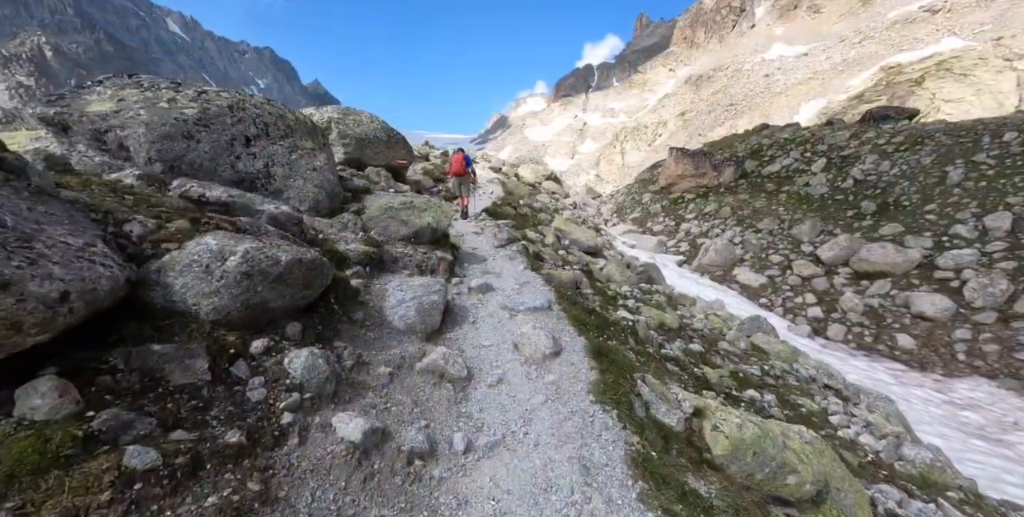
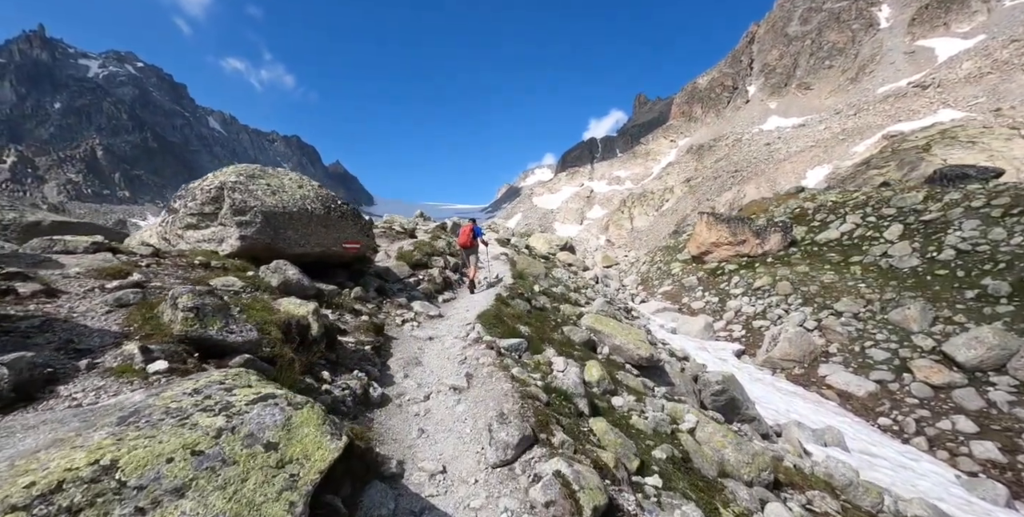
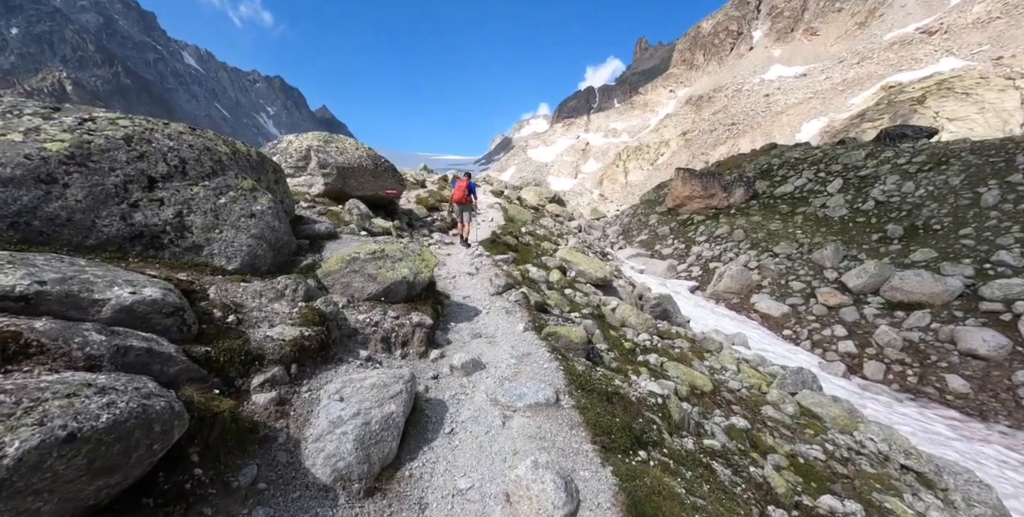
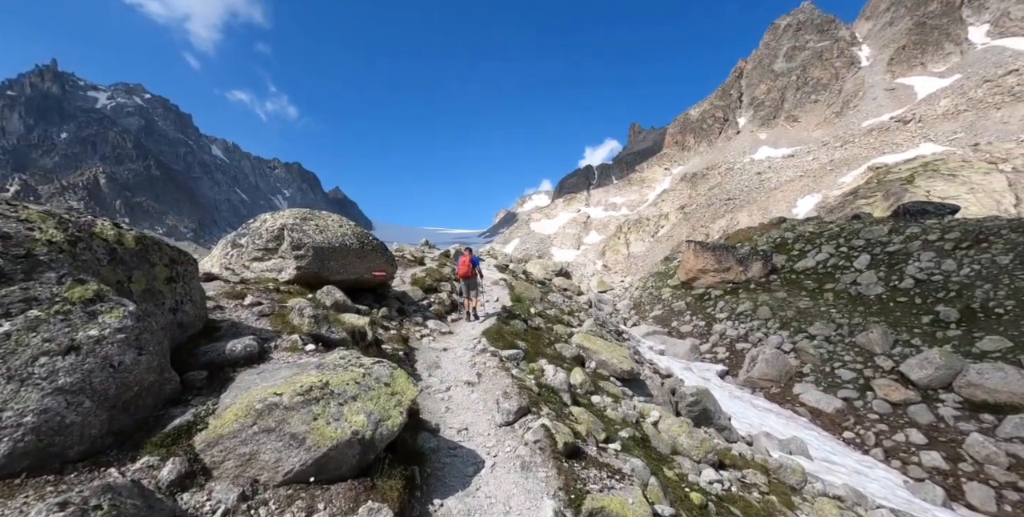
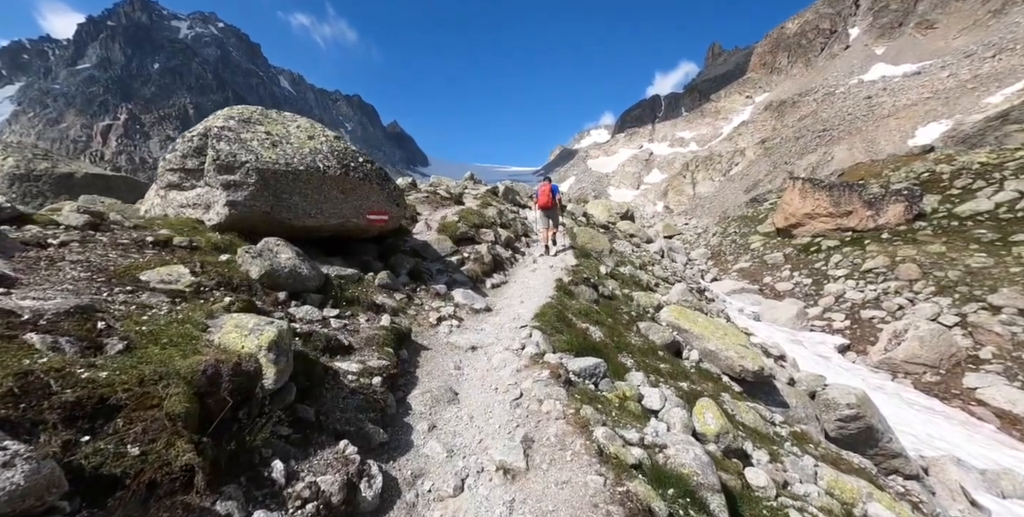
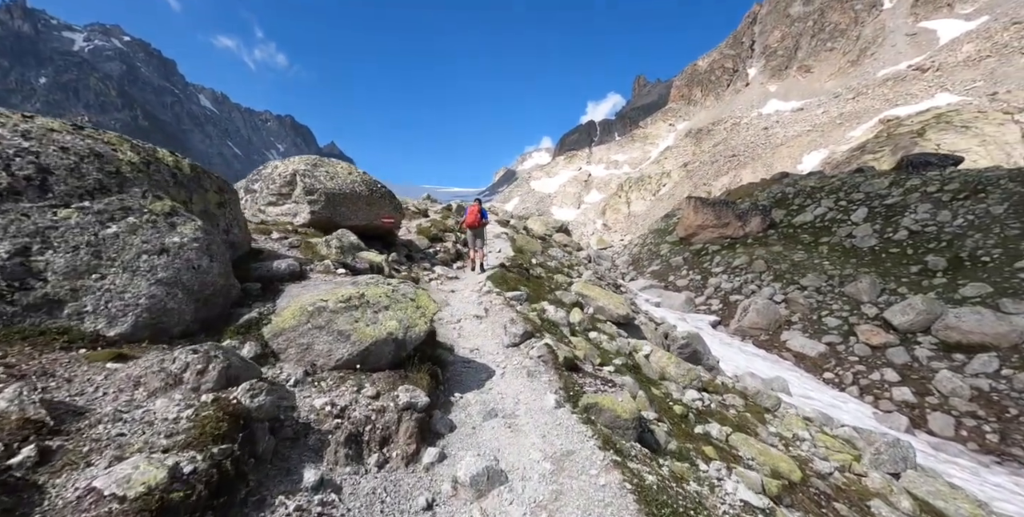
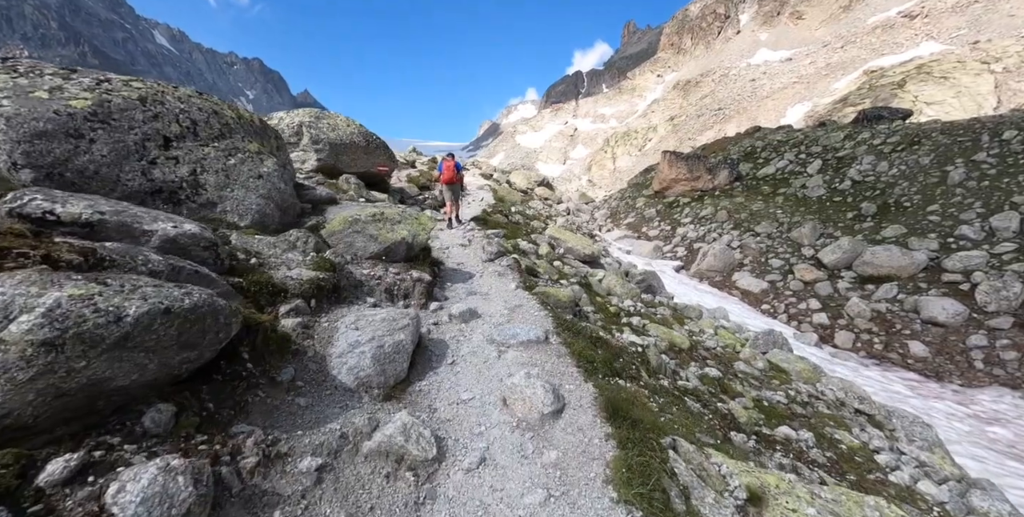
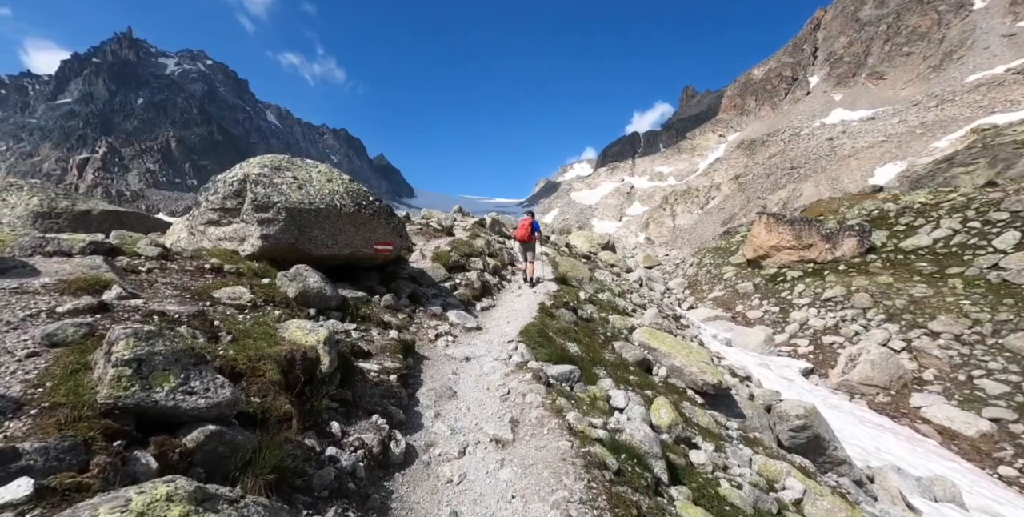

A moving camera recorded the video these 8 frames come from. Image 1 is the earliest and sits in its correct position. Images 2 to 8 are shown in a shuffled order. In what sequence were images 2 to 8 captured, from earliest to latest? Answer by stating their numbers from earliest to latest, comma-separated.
7, 3, 6, 4, 2, 8, 5
